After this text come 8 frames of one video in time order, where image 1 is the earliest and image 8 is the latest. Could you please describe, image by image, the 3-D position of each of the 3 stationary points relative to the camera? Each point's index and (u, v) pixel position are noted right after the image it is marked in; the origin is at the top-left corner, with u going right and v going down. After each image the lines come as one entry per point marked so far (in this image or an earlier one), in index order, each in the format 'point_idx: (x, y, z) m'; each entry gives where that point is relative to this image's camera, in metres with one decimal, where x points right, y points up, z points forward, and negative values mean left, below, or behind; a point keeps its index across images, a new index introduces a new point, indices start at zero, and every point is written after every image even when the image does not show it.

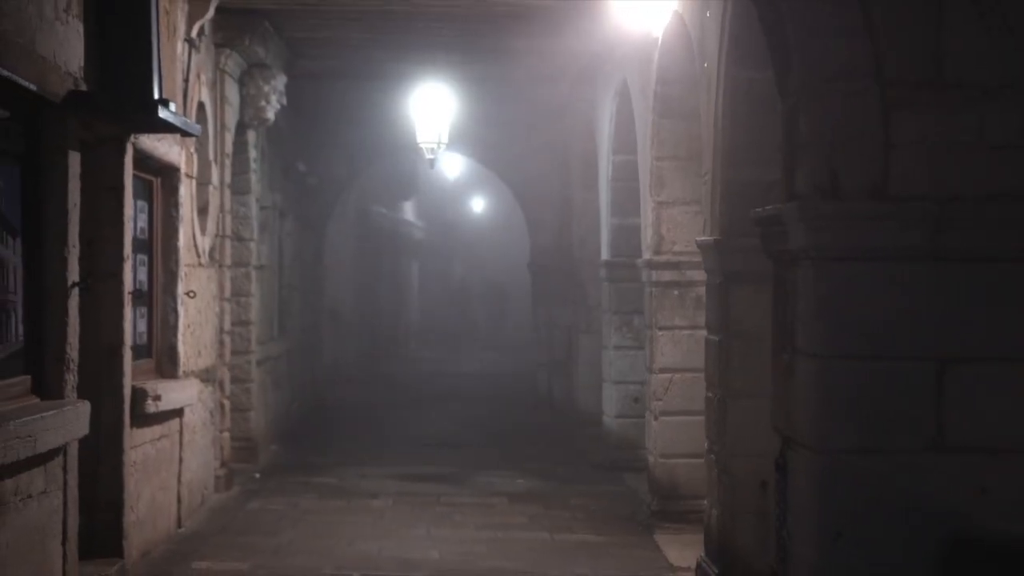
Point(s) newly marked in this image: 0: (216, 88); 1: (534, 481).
0: (-2.2, +1.5, +6.6) m
1: (+0.2, -1.5, +7.2) m
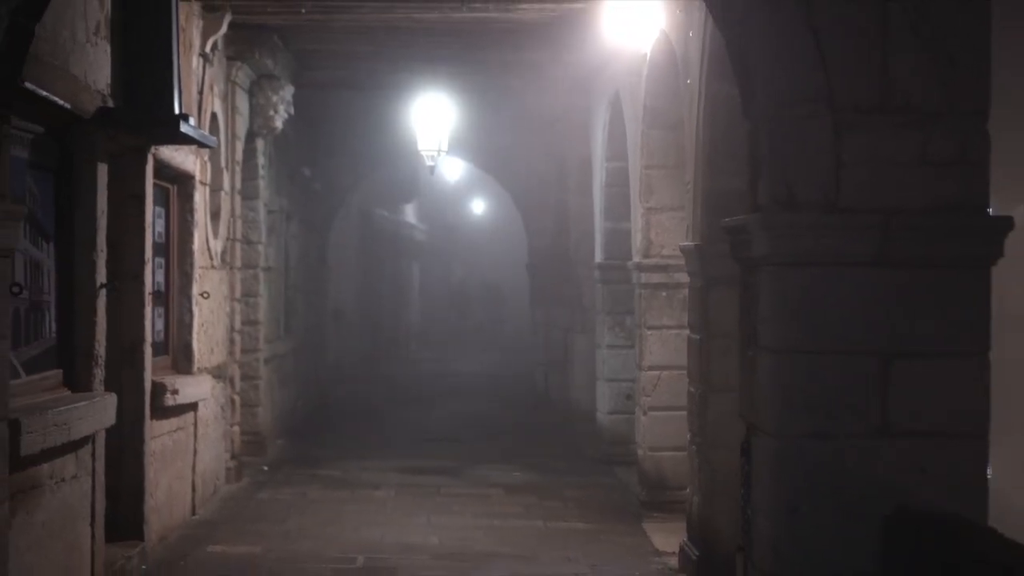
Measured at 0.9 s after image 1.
0: (-2.2, +1.5, +7.0) m
1: (+0.2, -1.6, +7.5) m
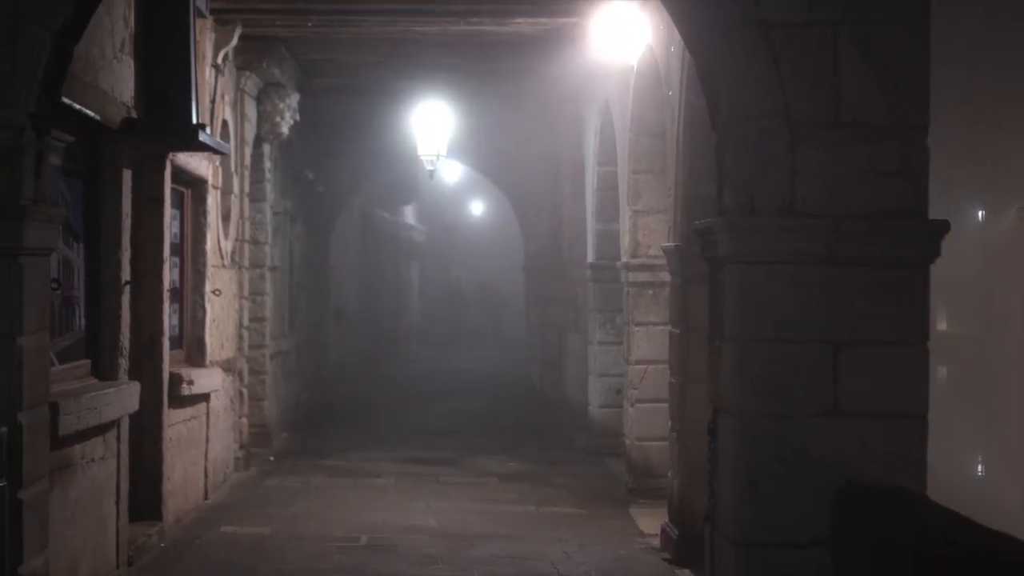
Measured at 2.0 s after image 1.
0: (-2.2, +1.5, +7.3) m
1: (+0.1, -1.5, +7.9) m
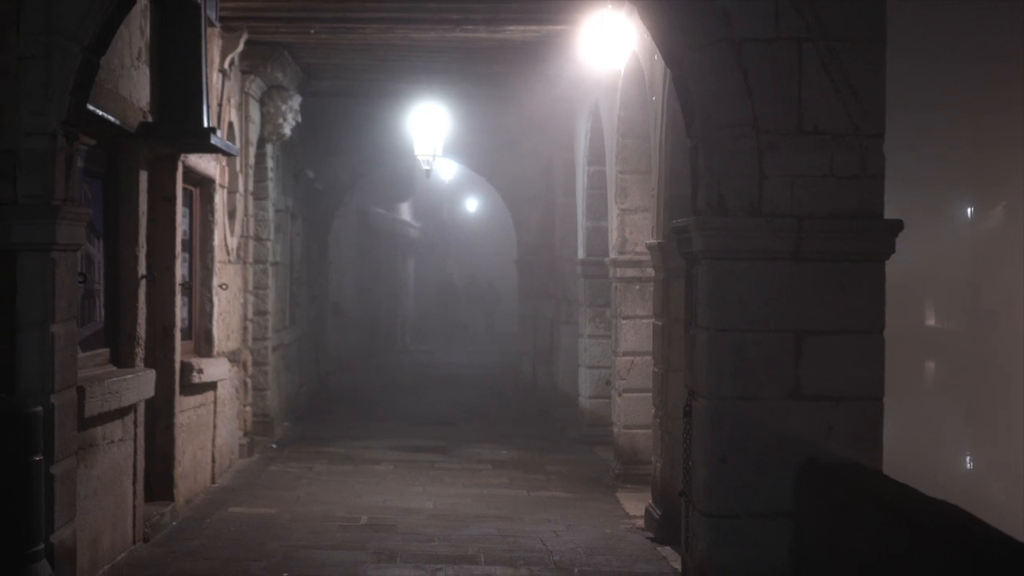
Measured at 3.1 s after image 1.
0: (-2.3, +1.5, +7.6) m
1: (0.0, -1.5, +8.2) m
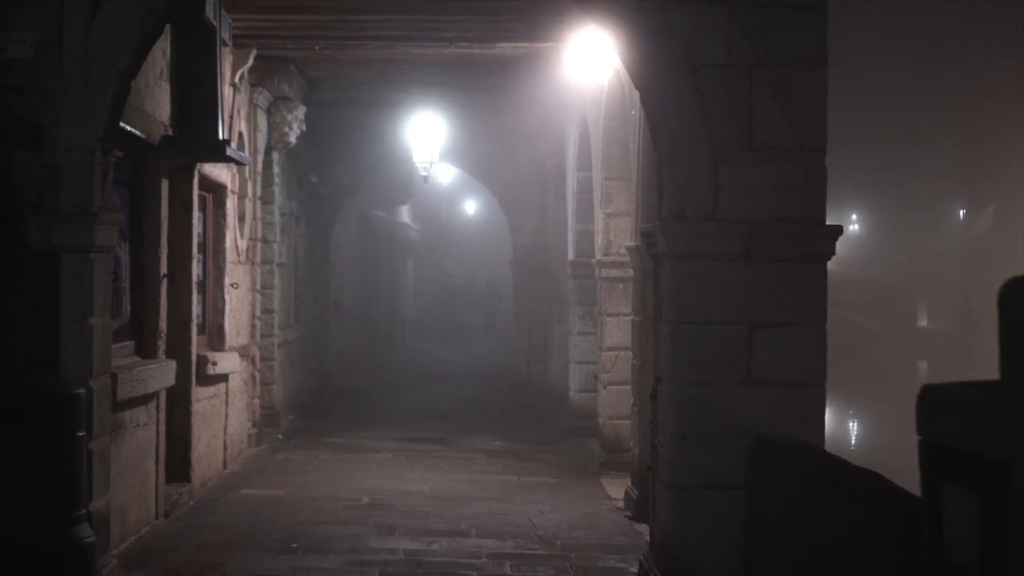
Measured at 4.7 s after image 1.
0: (-2.4, +1.5, +8.1) m
1: (0.0, -1.5, +8.7) m
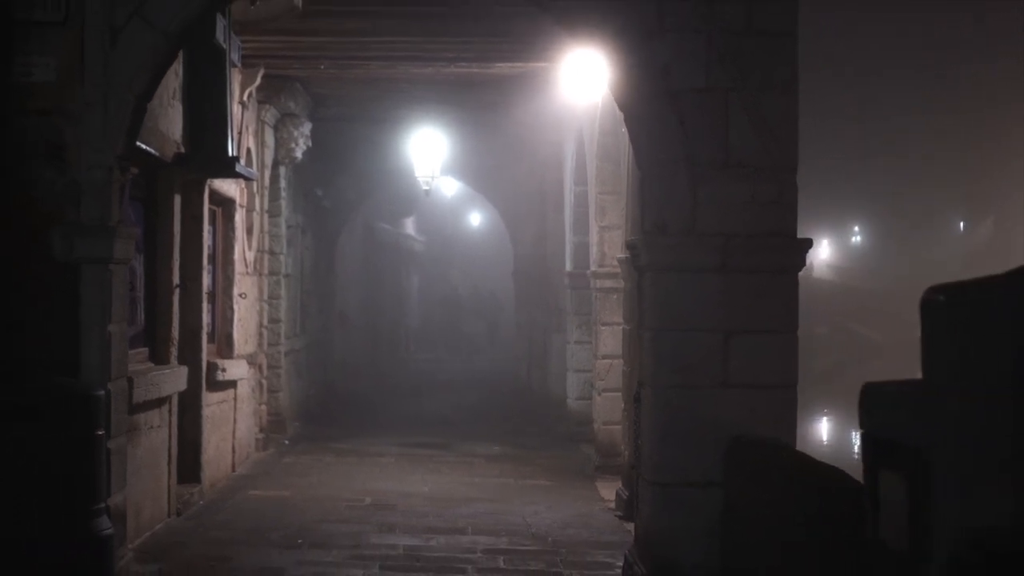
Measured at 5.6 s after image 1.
0: (-2.4, +1.4, +8.5) m
1: (0.0, -1.6, +9.0) m
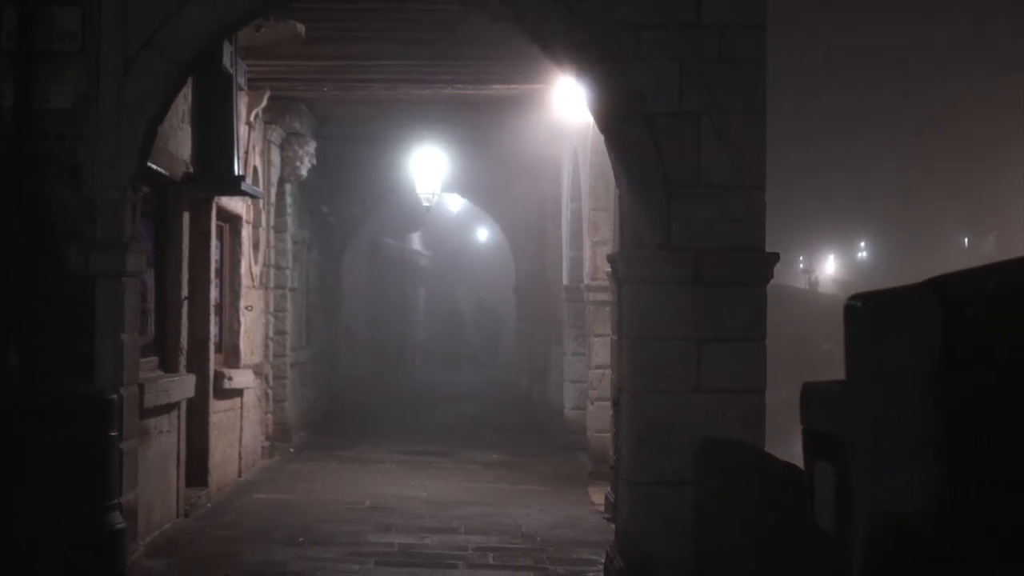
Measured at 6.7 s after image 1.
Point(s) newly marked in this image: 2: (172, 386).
0: (-2.4, +1.3, +8.8) m
1: (-0.1, -1.7, +9.3) m
2: (-2.2, -0.6, +5.8) m
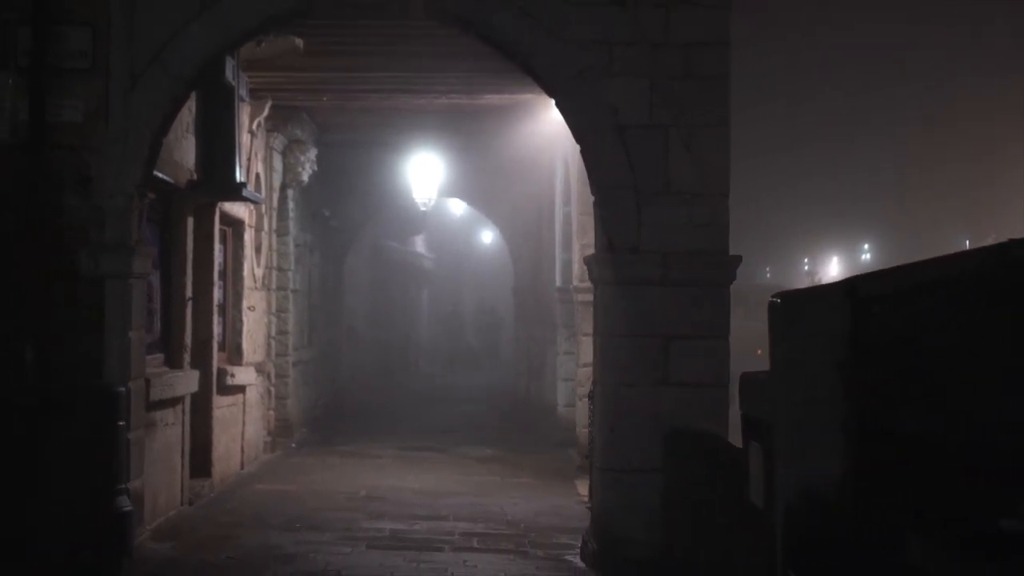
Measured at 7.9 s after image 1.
0: (-2.5, +1.3, +9.2) m
1: (-0.1, -1.7, +9.6) m
2: (-2.3, -0.6, +6.1) m
